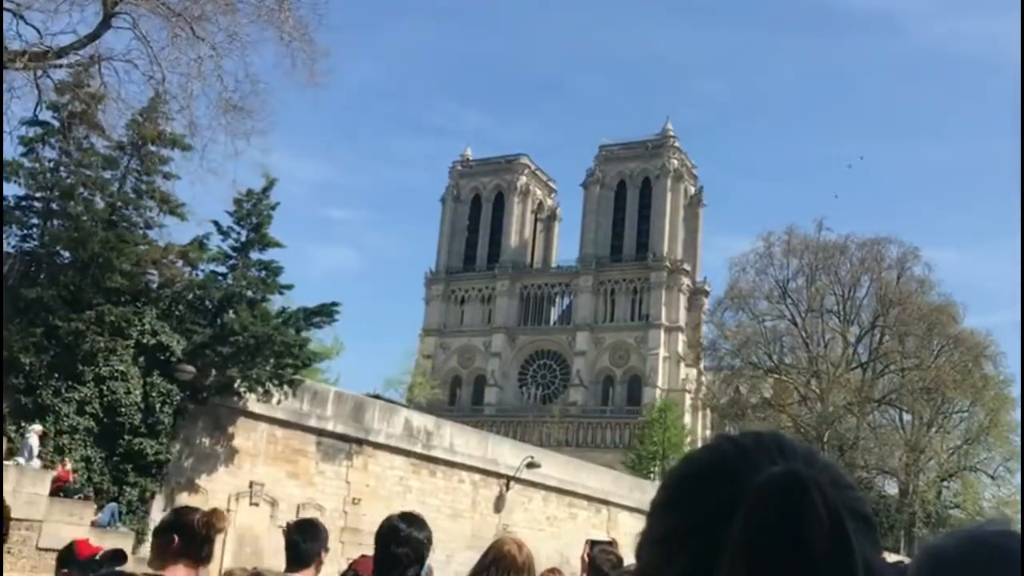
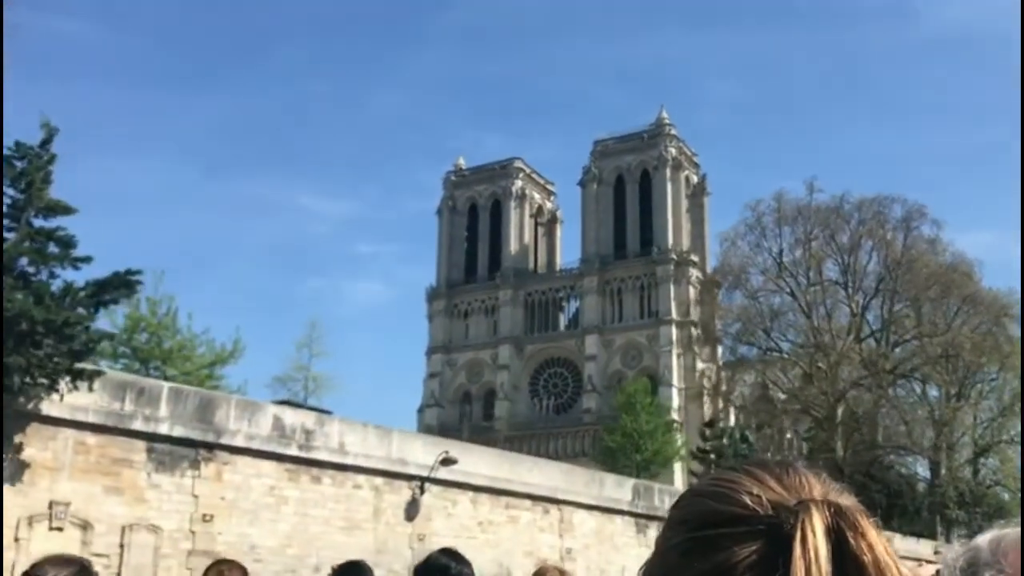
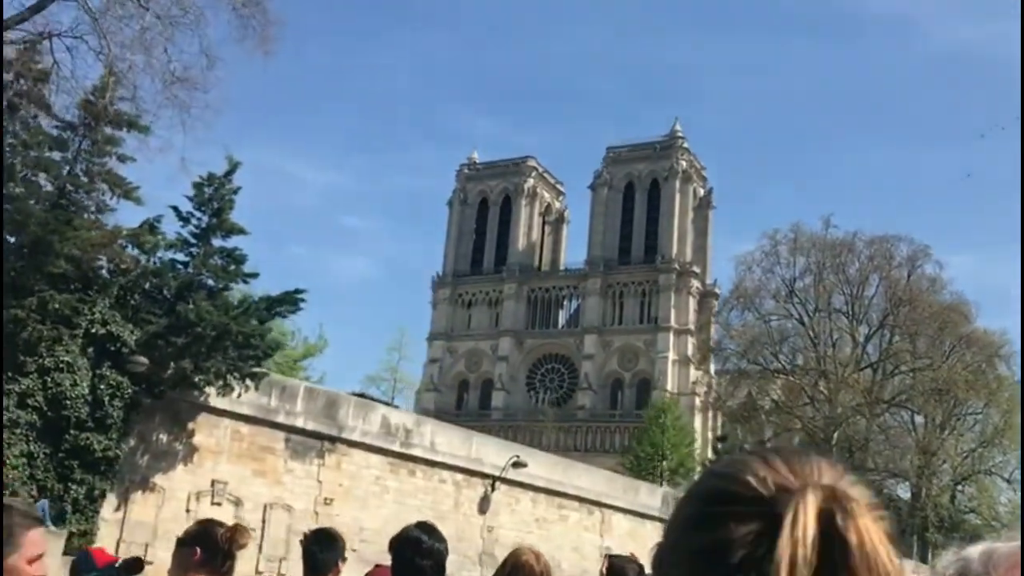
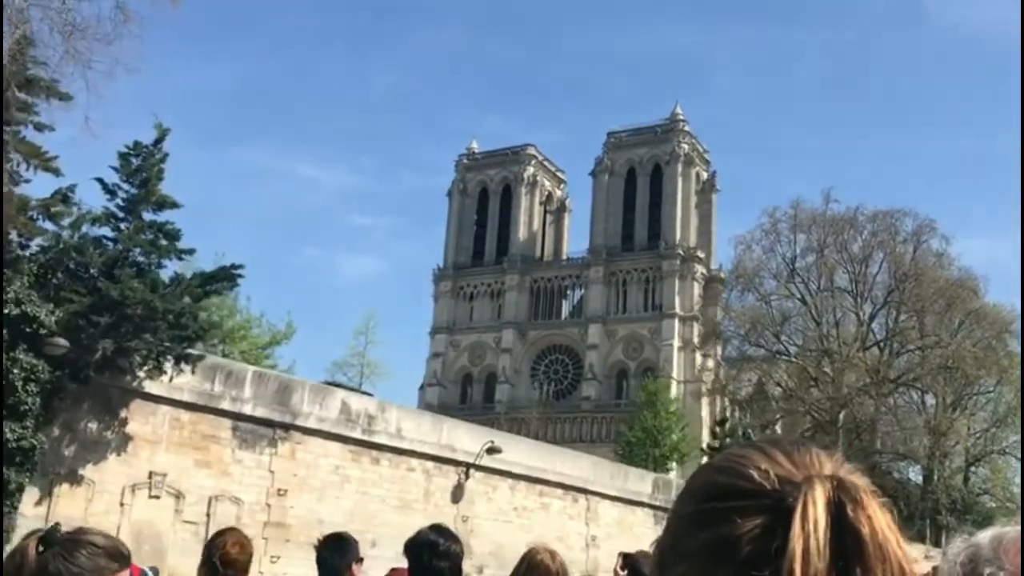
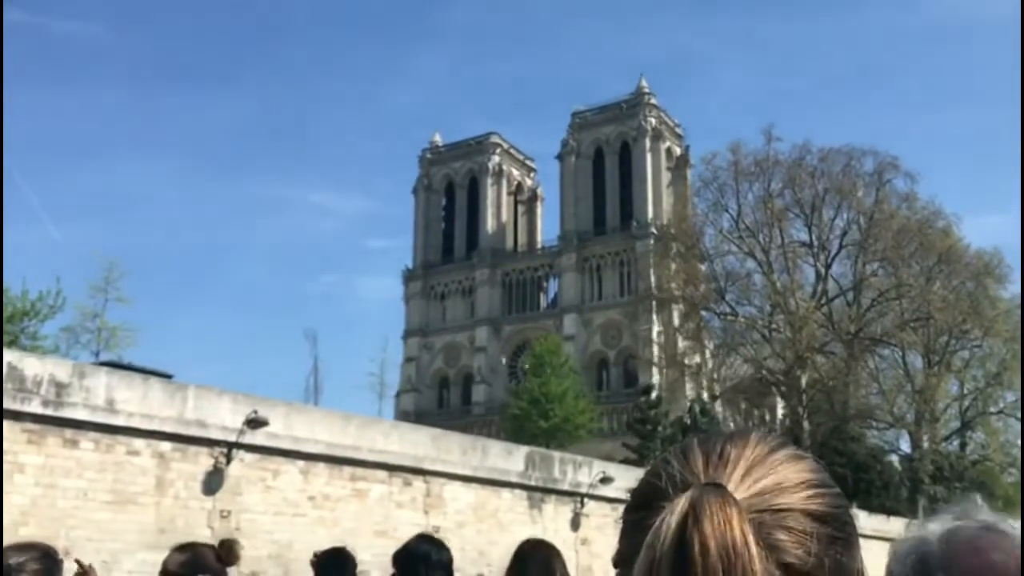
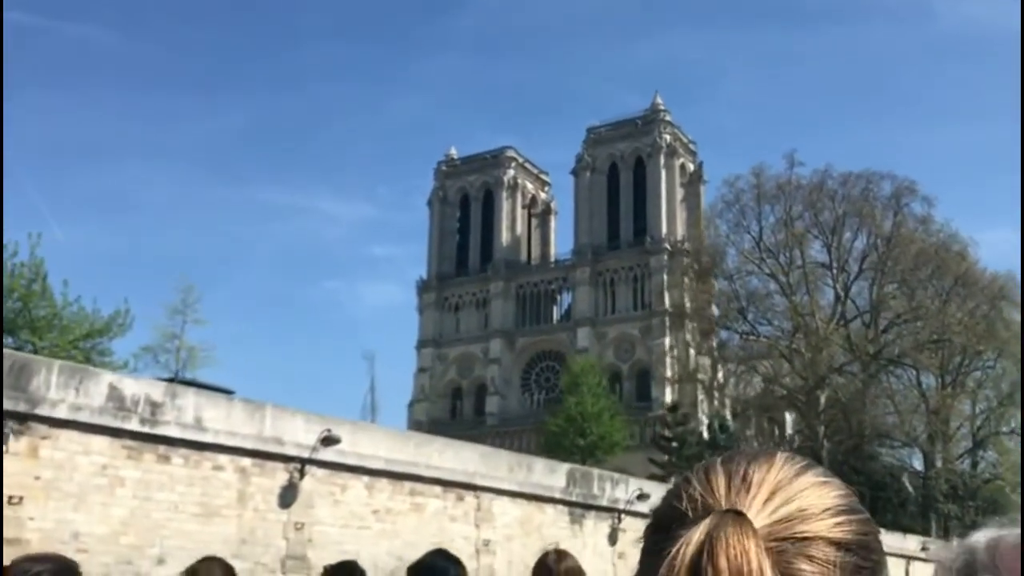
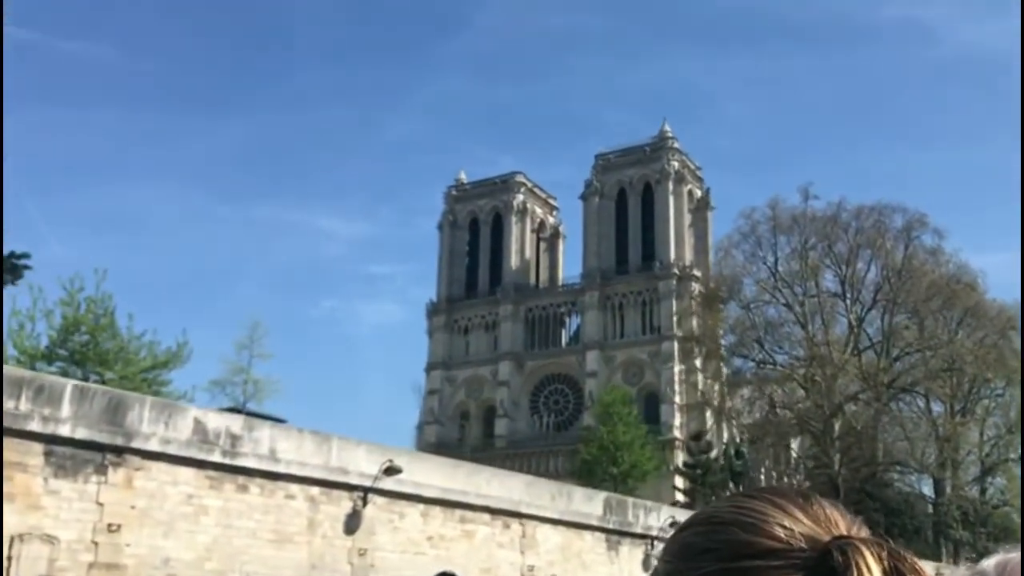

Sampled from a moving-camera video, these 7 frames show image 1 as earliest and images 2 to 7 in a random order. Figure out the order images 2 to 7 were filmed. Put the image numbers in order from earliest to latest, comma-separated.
3, 4, 2, 7, 6, 5
